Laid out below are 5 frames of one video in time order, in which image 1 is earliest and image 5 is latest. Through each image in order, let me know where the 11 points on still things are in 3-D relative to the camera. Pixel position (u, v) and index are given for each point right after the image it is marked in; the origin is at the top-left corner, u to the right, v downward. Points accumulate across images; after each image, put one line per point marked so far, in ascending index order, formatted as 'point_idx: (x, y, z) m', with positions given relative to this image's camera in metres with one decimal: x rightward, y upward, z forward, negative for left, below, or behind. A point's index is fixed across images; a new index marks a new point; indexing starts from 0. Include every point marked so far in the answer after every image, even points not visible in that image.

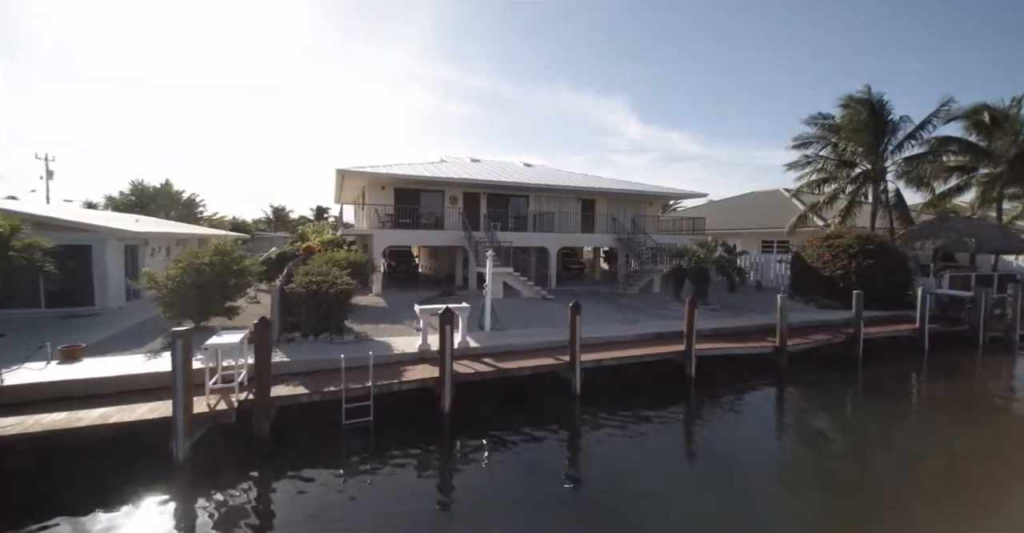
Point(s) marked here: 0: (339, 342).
0: (-3.8, -1.6, +9.0) m
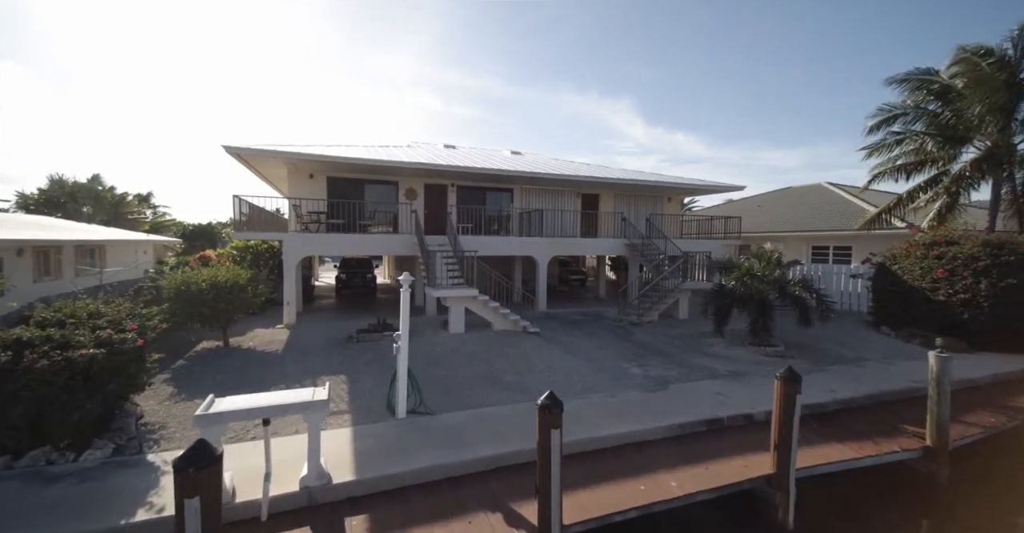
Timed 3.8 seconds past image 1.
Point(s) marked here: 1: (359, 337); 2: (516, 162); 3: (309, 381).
0: (-4.7, -2.1, +4.3) m
1: (-3.6, -1.6, +9.7) m
2: (+0.2, +4.5, +18.0) m
3: (-3.5, -2.0, +7.1) m
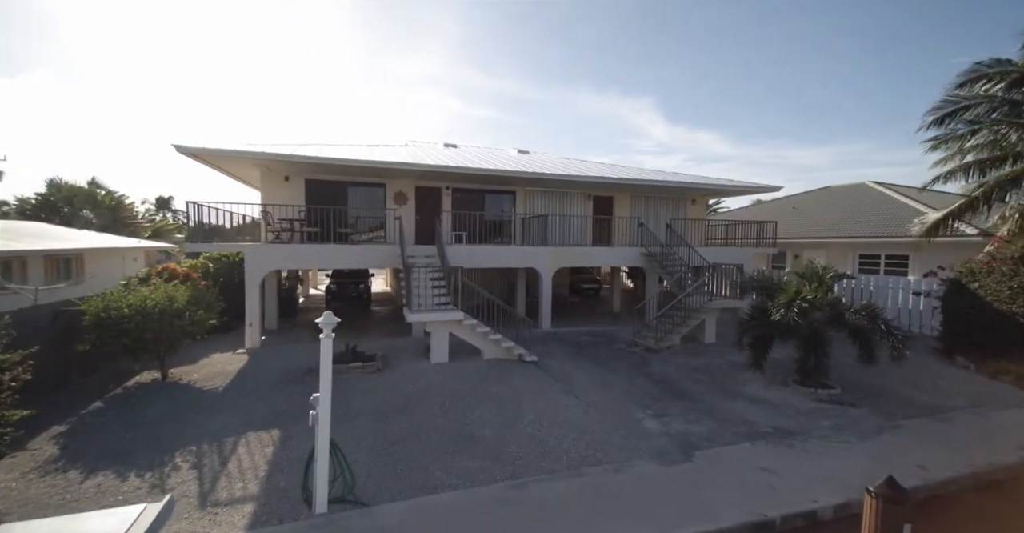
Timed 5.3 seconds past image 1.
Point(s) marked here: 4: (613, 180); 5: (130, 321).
0: (-5.2, -2.5, +2.8) m
1: (-3.8, -2.0, +8.2) m
2: (+0.4, +4.1, +16.3) m
3: (-3.8, -2.3, +5.6) m
4: (+3.3, +2.8, +13.6) m
5: (-6.3, -0.9, +6.9) m
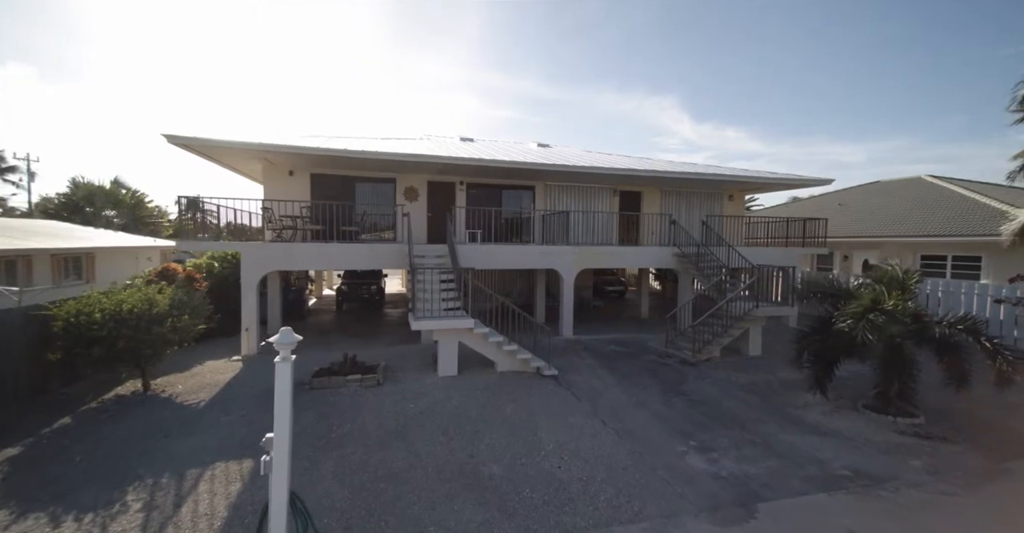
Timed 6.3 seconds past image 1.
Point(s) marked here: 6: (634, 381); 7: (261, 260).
0: (-5.2, -2.5, +2.1) m
1: (-3.5, -2.0, +7.3) m
2: (+1.1, +4.1, +15.3) m
3: (-3.6, -2.4, +4.7) m
4: (+3.8, +2.8, +12.4) m
5: (-6.1, -0.9, +6.2) m
6: (+2.4, -2.2, +8.2) m
7: (-5.7, +0.2, +9.6) m
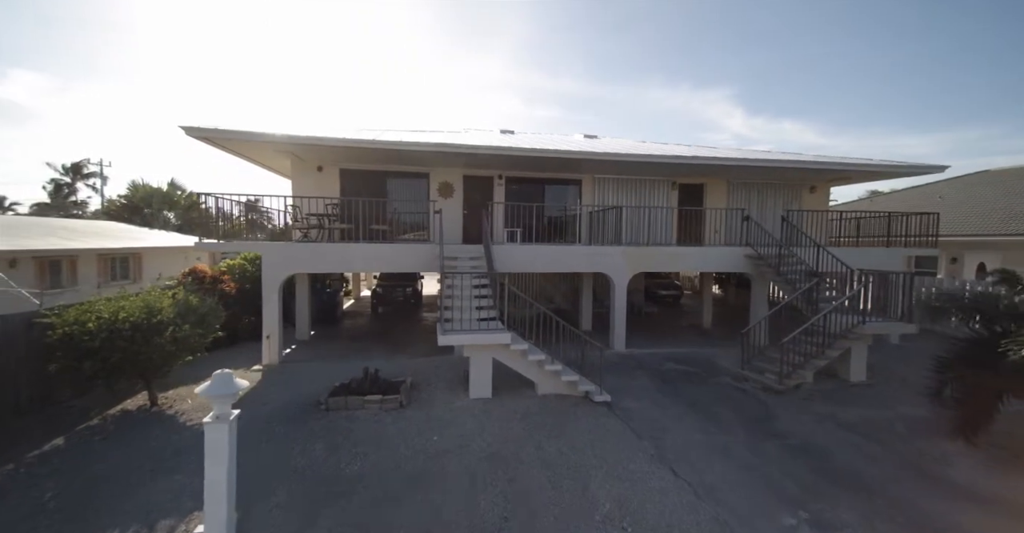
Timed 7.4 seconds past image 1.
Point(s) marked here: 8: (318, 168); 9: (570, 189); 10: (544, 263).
0: (-5.0, -2.5, +1.4) m
1: (-2.8, -2.1, +6.4) m
2: (+2.6, +4.0, +13.8) m
3: (-3.2, -2.4, +3.9) m
4: (+5.0, +2.7, +10.7) m
5: (-5.5, -1.0, +5.6) m
6: (+3.1, -2.3, +6.7) m
7: (-4.8, +0.1, +8.9) m
8: (-5.0, +2.5, +10.8) m
9: (+1.7, +2.2, +12.0) m
10: (+0.8, +0.1, +9.7) m
